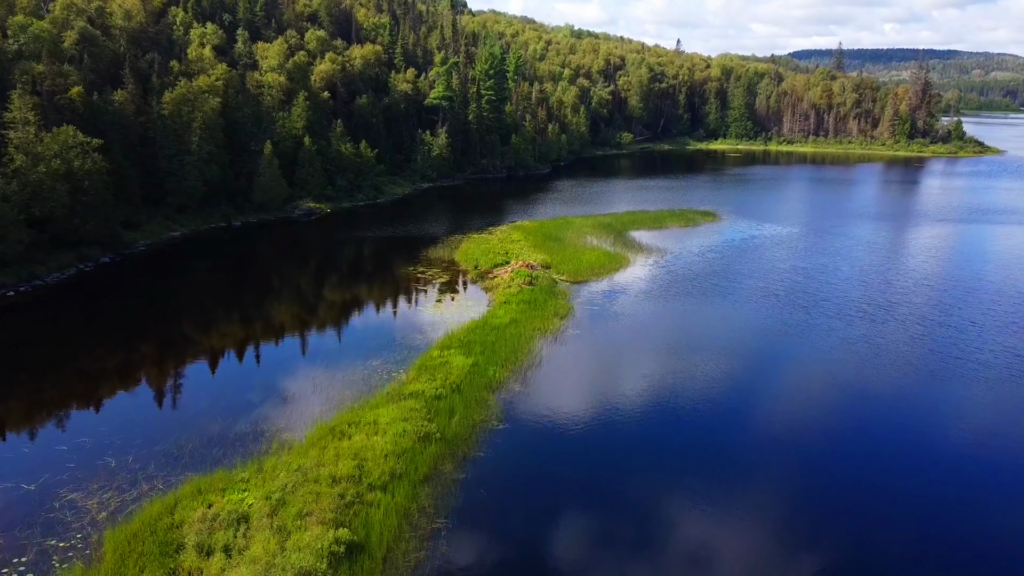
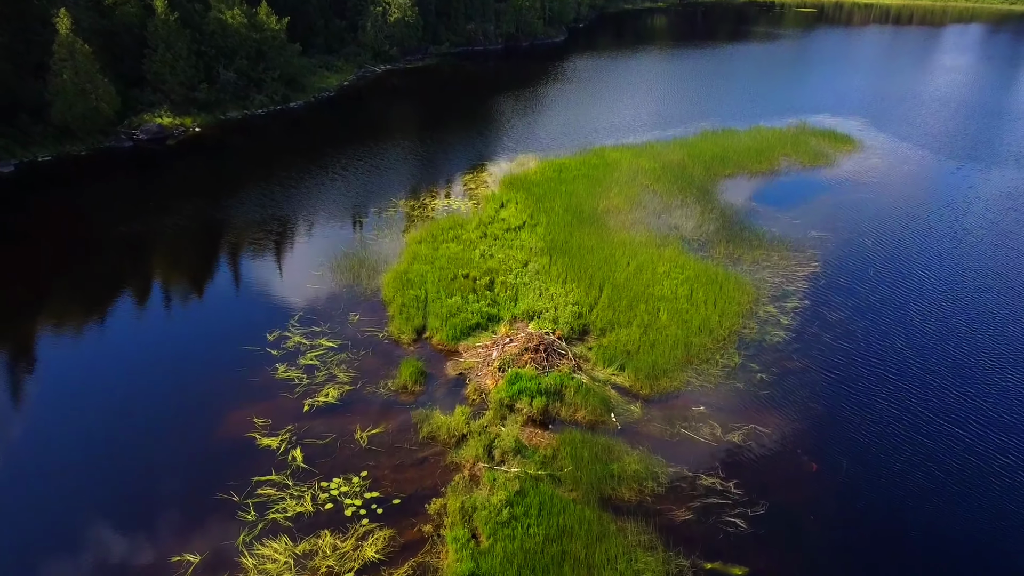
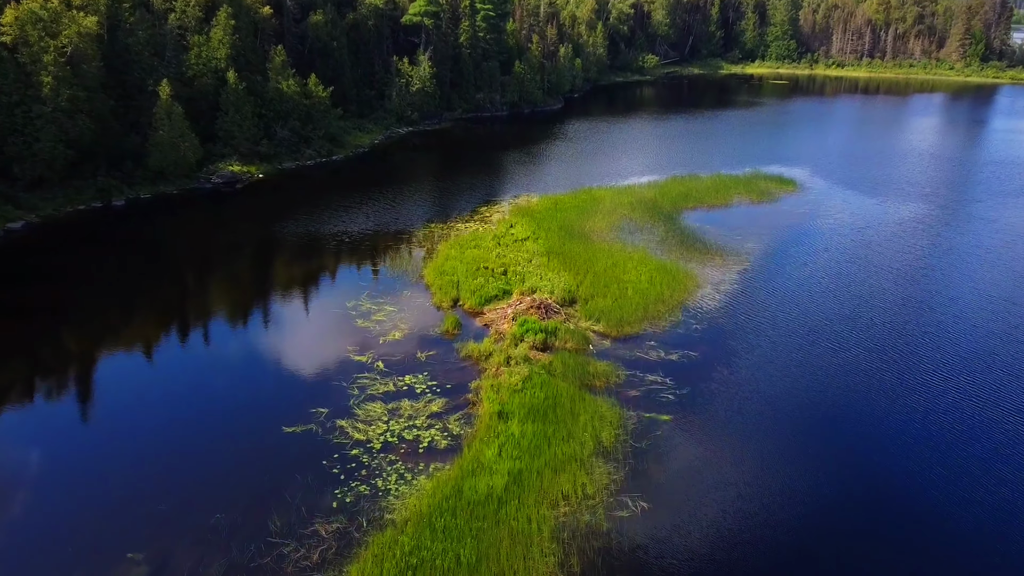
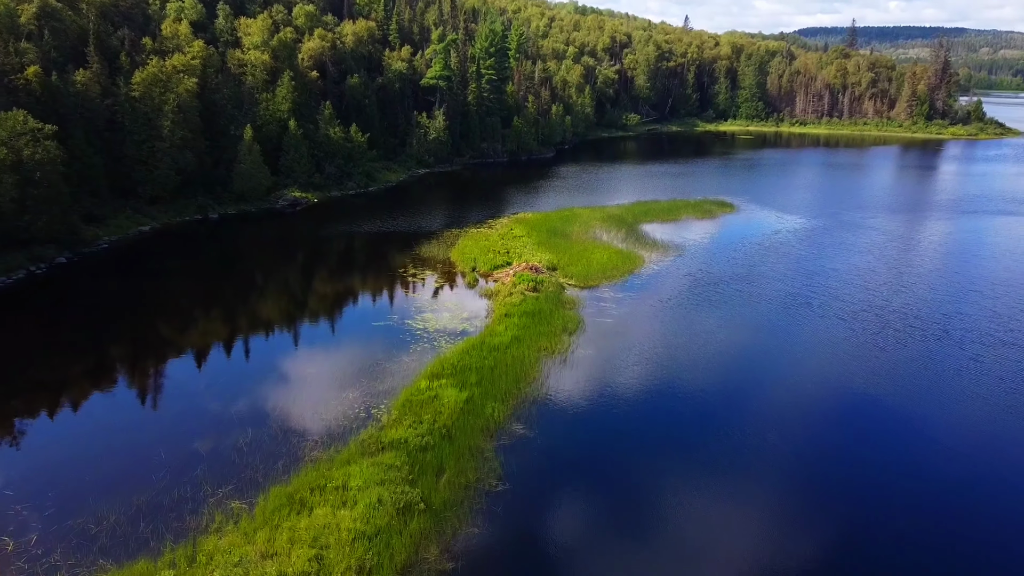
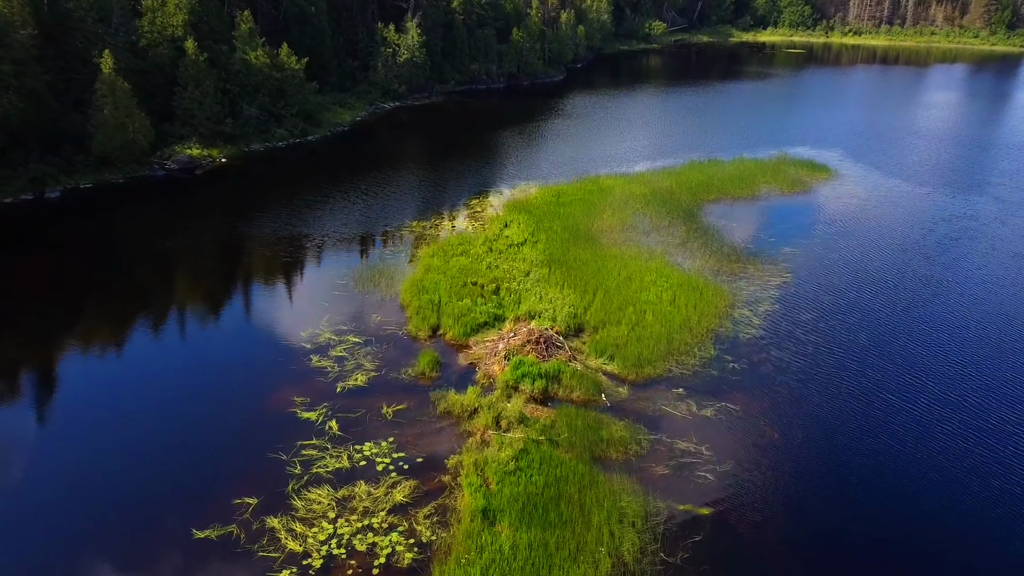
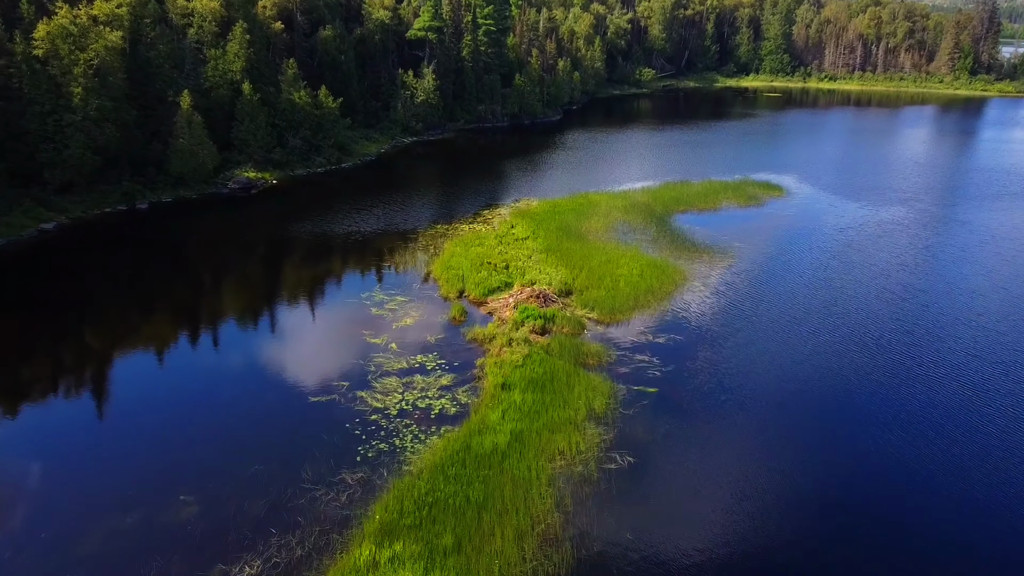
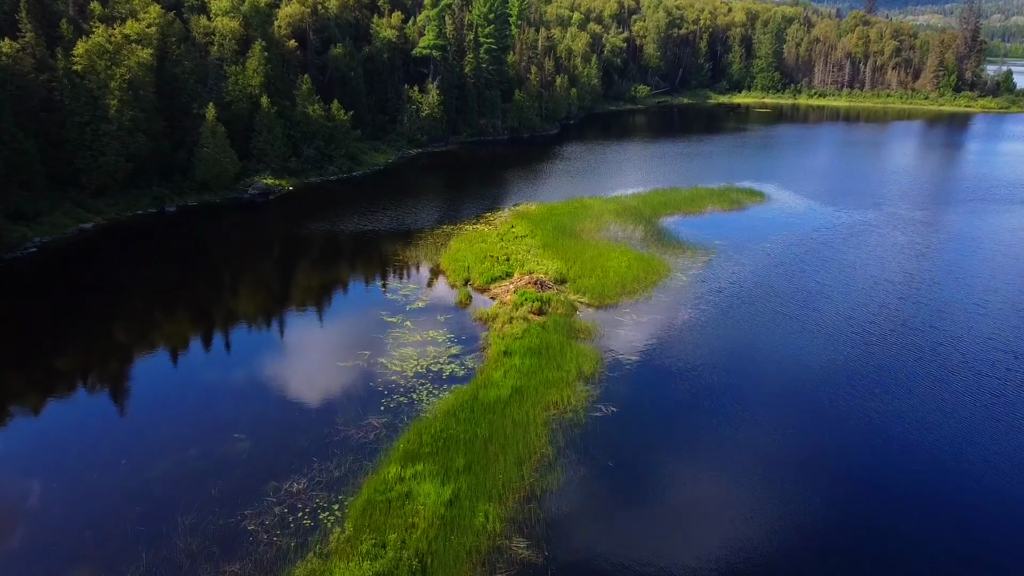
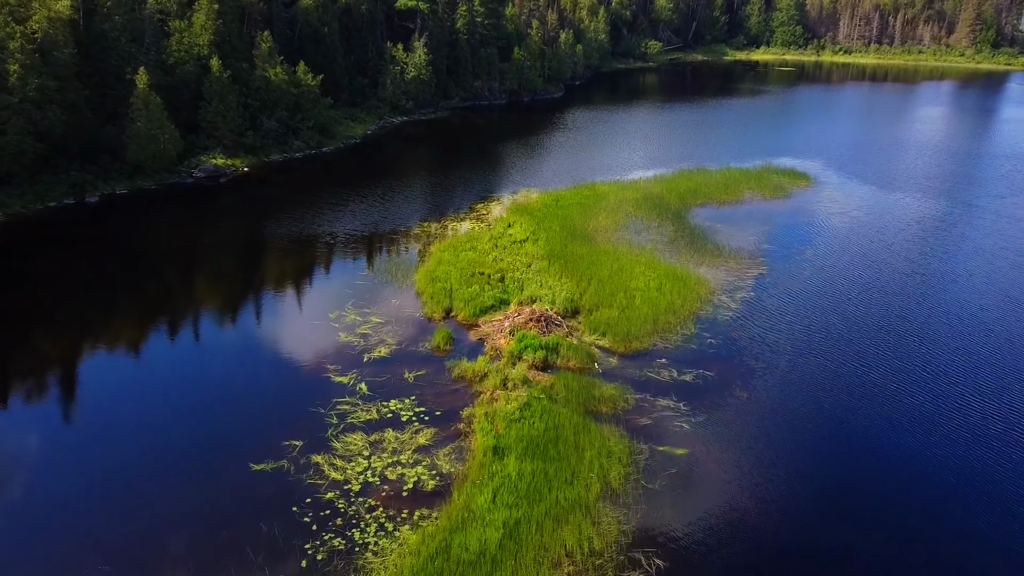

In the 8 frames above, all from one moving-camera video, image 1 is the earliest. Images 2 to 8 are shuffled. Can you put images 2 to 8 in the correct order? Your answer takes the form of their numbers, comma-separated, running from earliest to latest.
4, 7, 6, 3, 8, 5, 2
